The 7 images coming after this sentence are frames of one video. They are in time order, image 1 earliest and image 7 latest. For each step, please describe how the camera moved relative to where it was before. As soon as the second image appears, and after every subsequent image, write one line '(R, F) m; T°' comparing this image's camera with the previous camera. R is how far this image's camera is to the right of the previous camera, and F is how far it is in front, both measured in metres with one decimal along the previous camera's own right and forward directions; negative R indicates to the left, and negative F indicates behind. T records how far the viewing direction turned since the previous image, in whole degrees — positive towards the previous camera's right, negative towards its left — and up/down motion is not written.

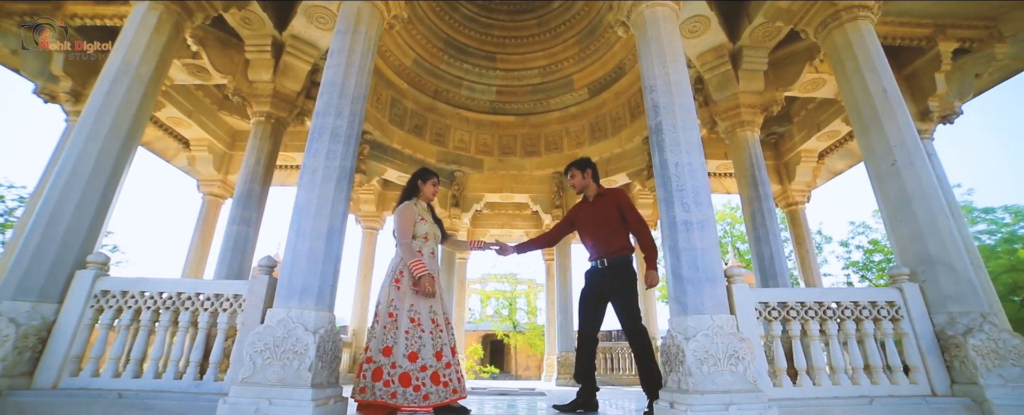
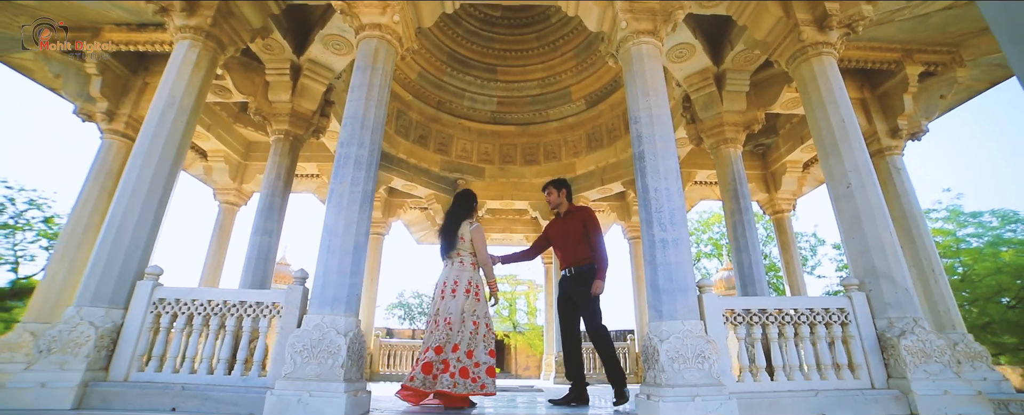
(0.0, -0.6) m; 0°
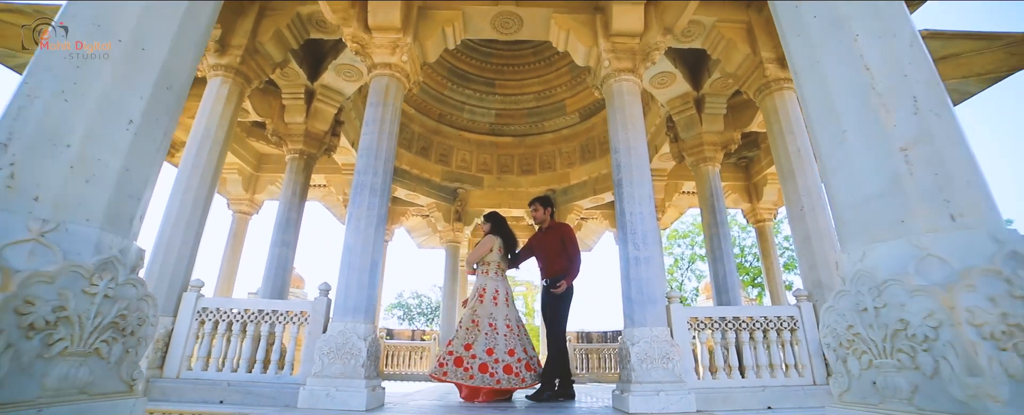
(+0.1, -0.7) m; 0°
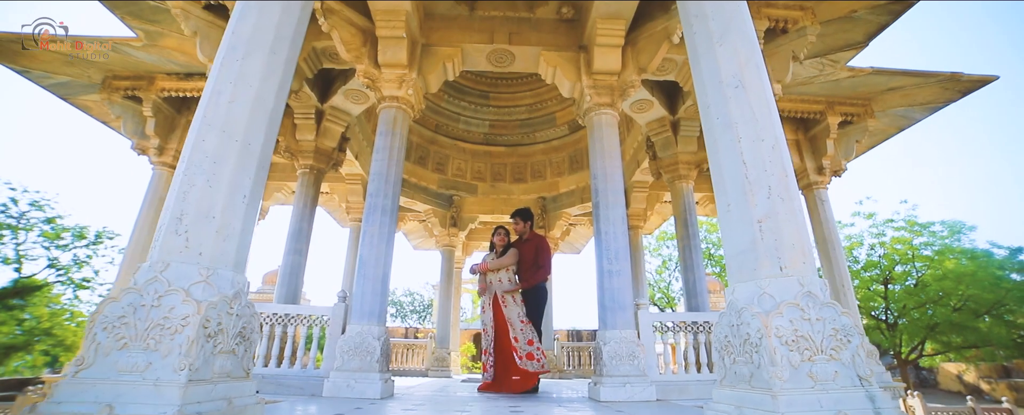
(0.0, -0.9) m; +1°
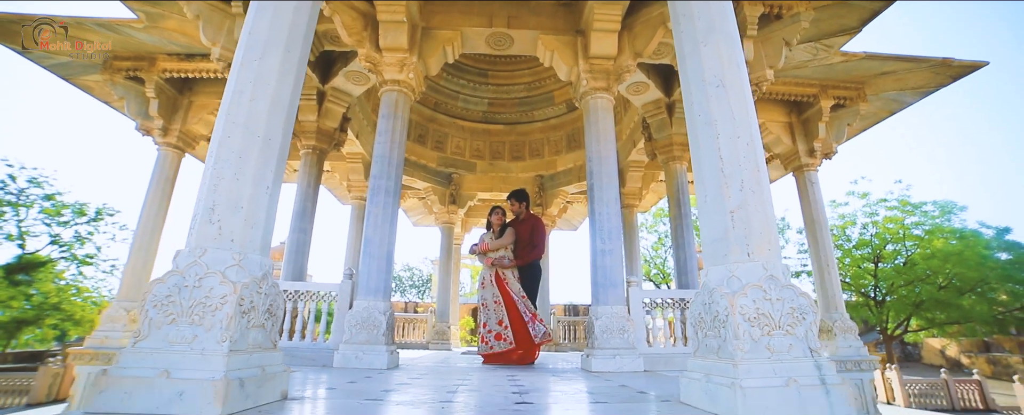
(0.0, -0.3) m; 0°
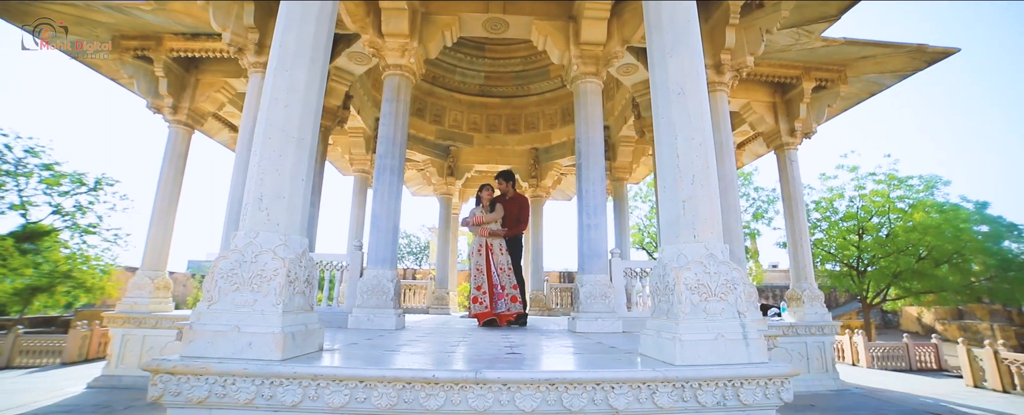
(0.0, -0.6) m; 0°
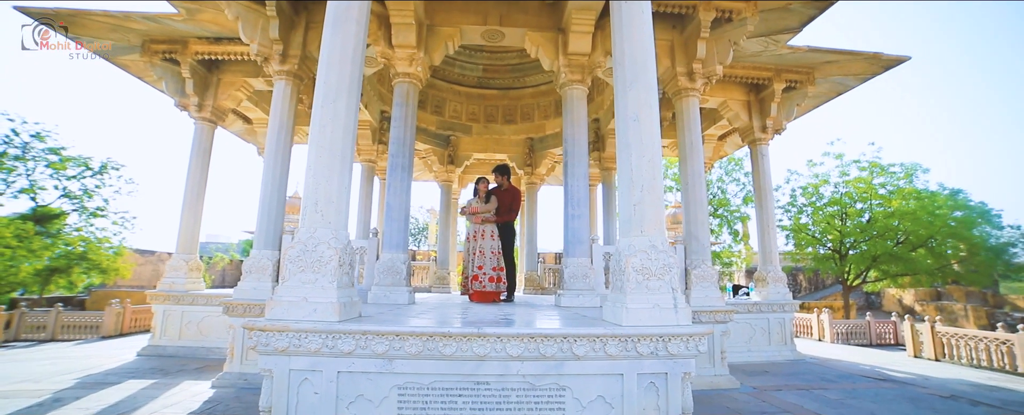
(0.0, -1.1) m; 0°
